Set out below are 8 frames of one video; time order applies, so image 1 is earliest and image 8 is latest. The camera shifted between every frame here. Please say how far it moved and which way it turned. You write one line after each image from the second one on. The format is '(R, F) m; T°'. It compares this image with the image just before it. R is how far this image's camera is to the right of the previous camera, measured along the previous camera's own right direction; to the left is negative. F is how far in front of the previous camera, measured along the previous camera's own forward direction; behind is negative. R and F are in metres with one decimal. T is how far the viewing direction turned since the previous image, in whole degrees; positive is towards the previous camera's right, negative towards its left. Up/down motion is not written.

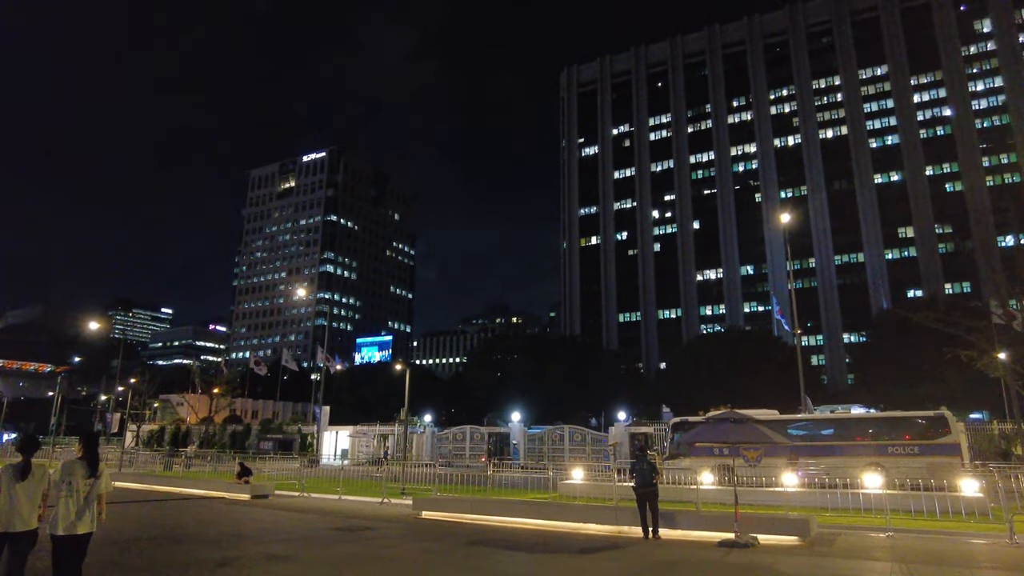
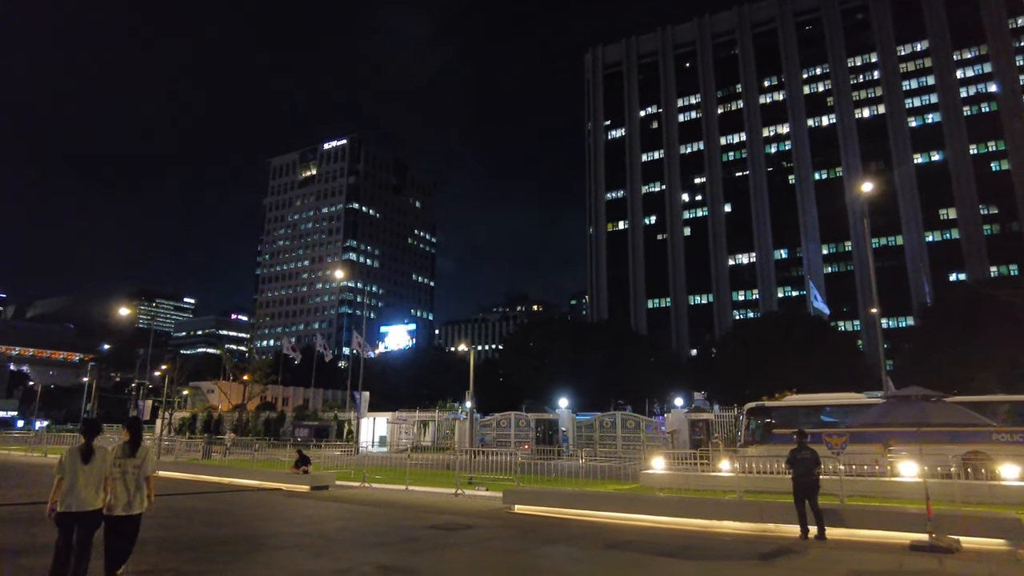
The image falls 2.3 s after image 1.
(-1.7, +1.9) m; -1°
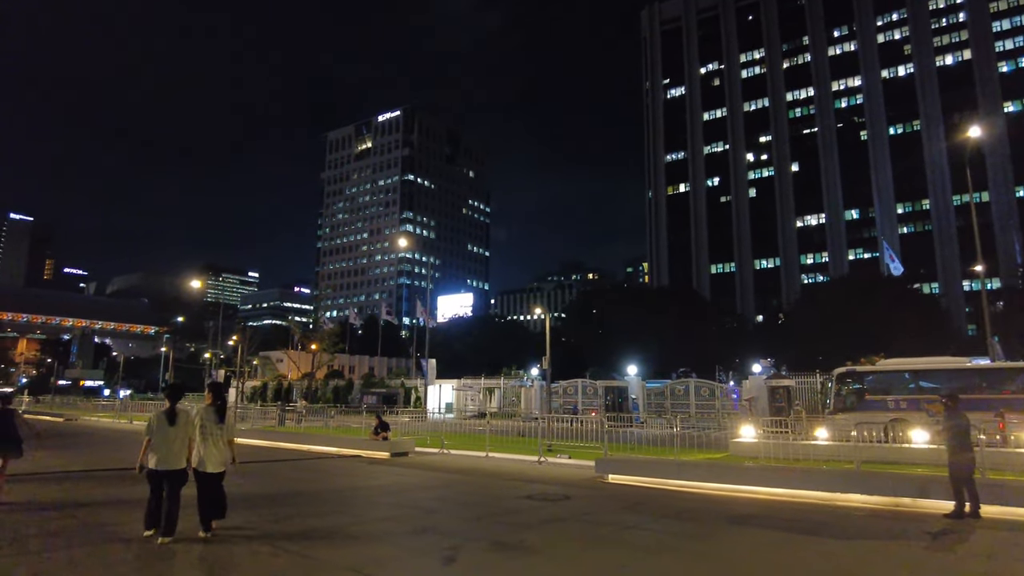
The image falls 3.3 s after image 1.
(-0.7, +0.8) m; -5°
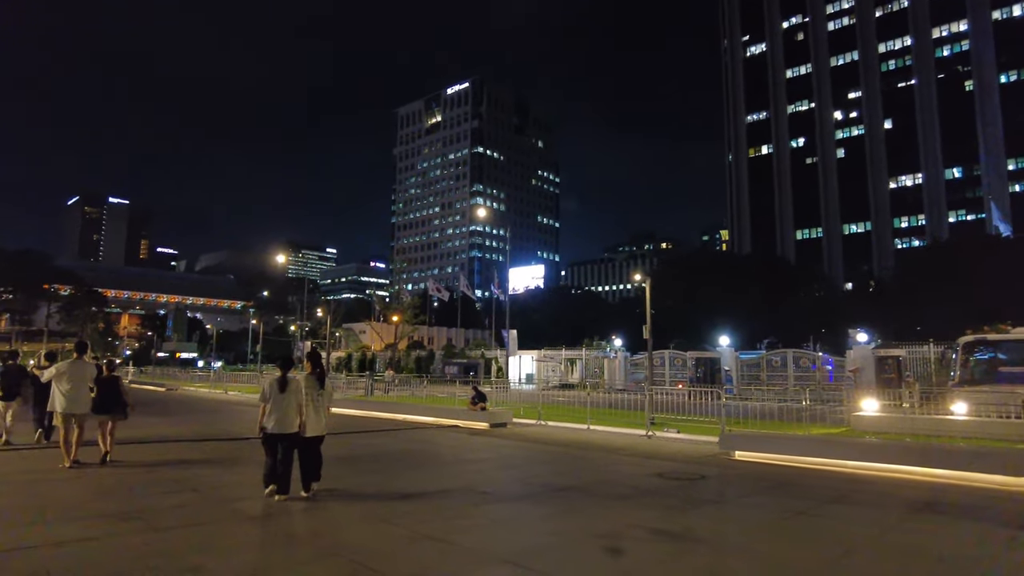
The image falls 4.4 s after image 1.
(-0.8, +0.8) m; -6°
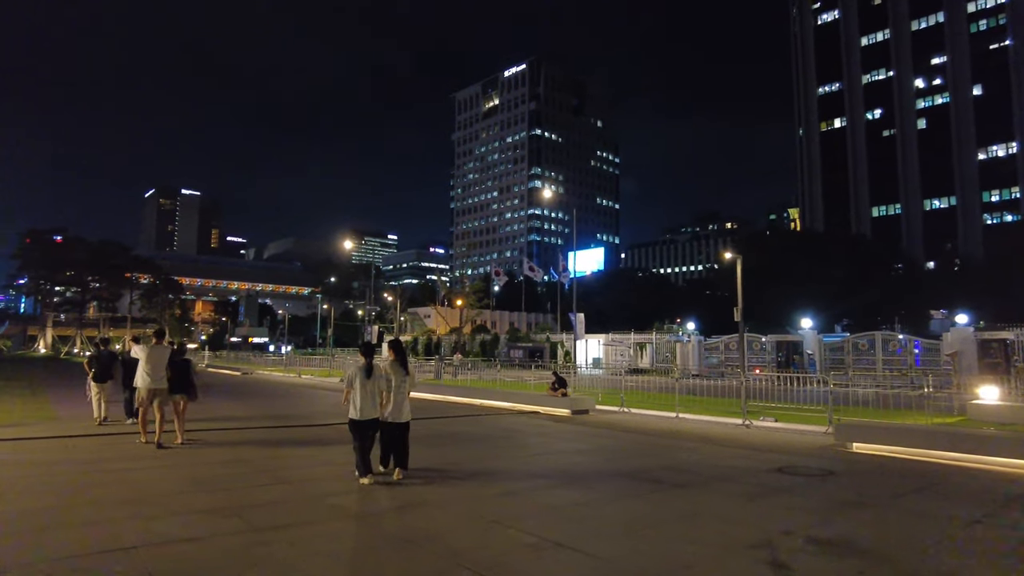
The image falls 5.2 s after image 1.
(-0.6, +0.7) m; -5°
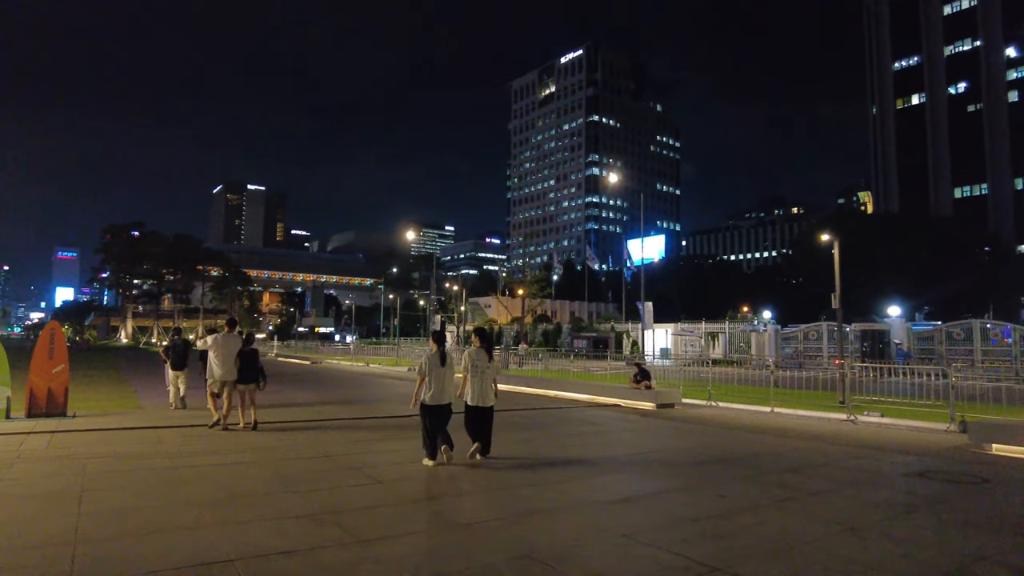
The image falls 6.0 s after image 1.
(-0.5, +0.6) m; -5°
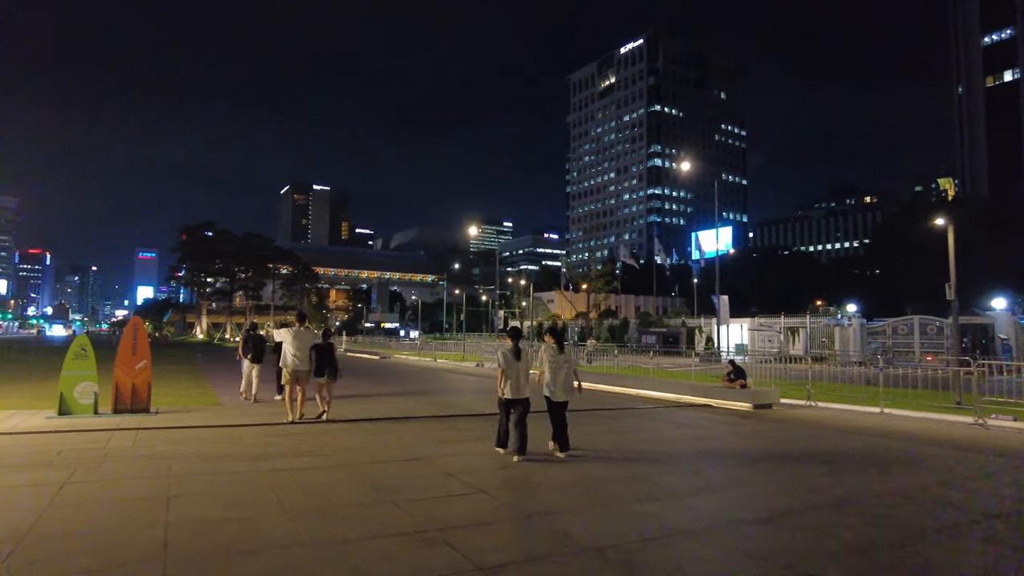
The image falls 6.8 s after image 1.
(-0.5, +0.7) m; -5°
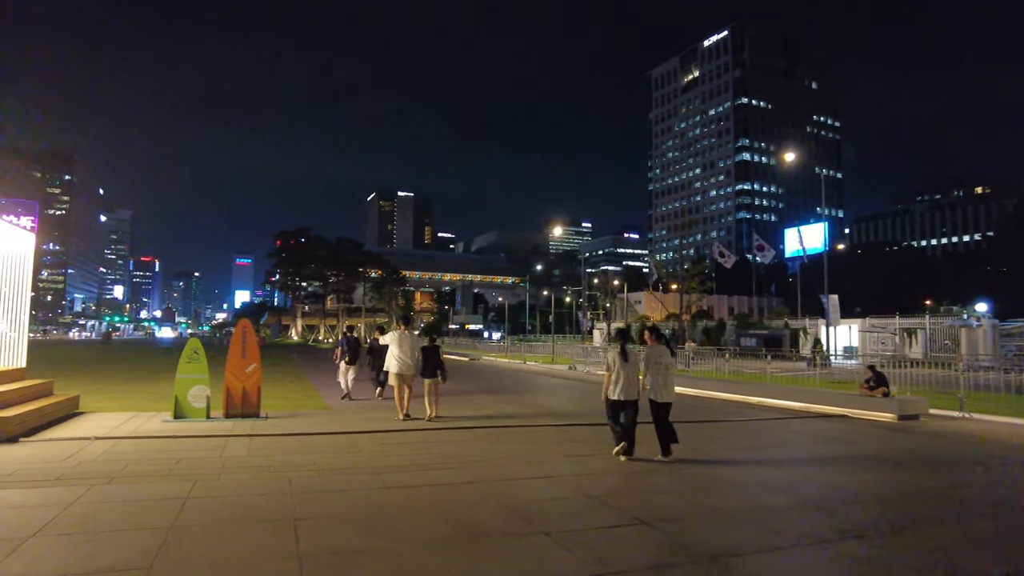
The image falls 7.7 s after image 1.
(-0.6, +0.7) m; -7°
